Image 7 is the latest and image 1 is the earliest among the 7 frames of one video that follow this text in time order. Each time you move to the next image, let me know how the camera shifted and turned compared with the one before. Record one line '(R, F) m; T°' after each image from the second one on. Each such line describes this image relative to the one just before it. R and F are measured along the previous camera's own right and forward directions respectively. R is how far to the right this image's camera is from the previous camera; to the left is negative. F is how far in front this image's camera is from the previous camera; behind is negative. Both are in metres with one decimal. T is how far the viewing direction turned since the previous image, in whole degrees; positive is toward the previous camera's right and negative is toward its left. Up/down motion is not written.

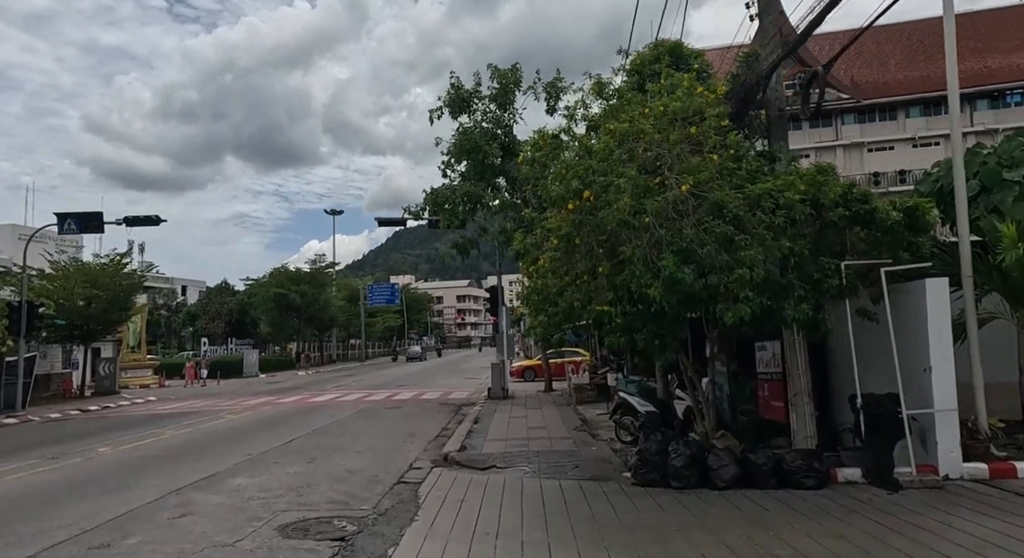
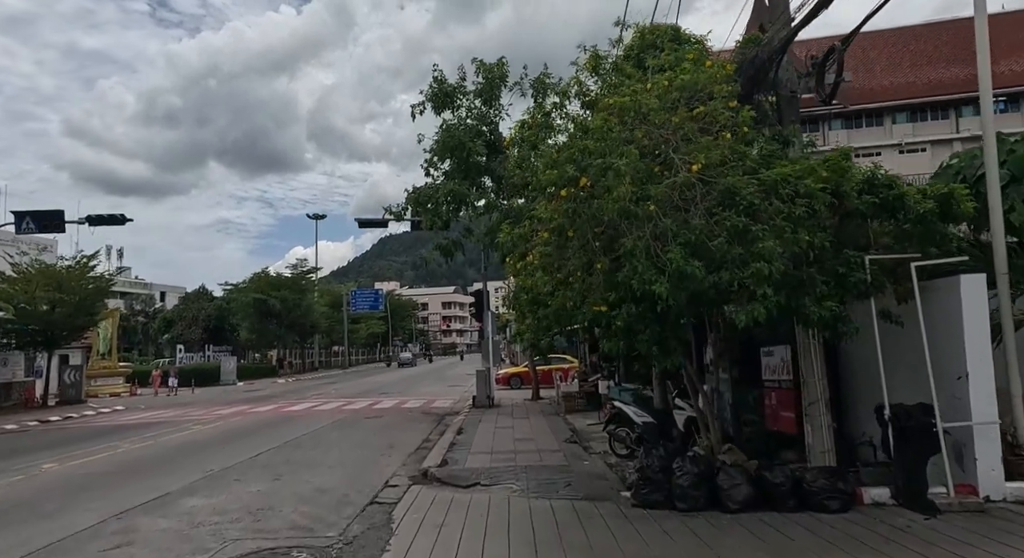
(0.0, +0.9) m; +1°
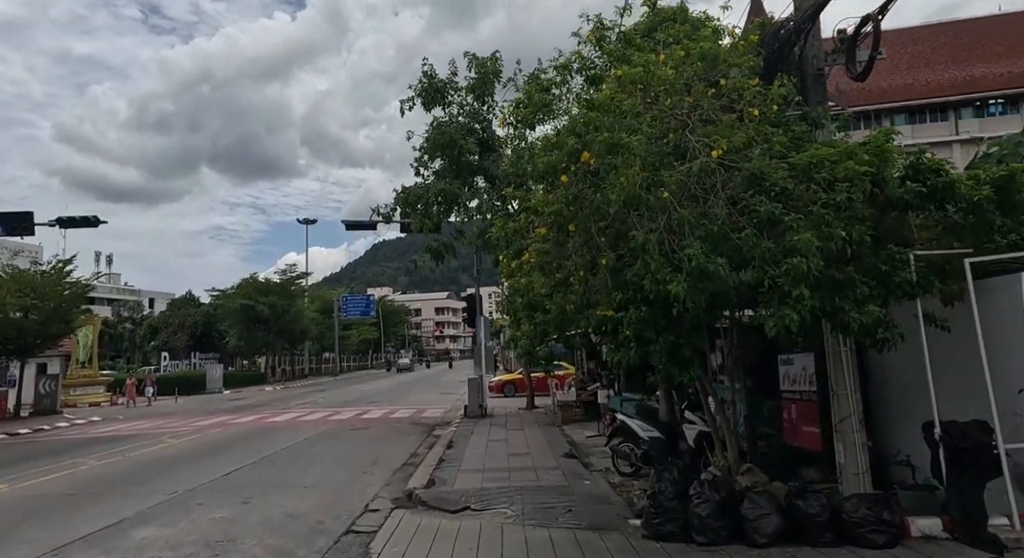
(0.0, +0.9) m; +1°
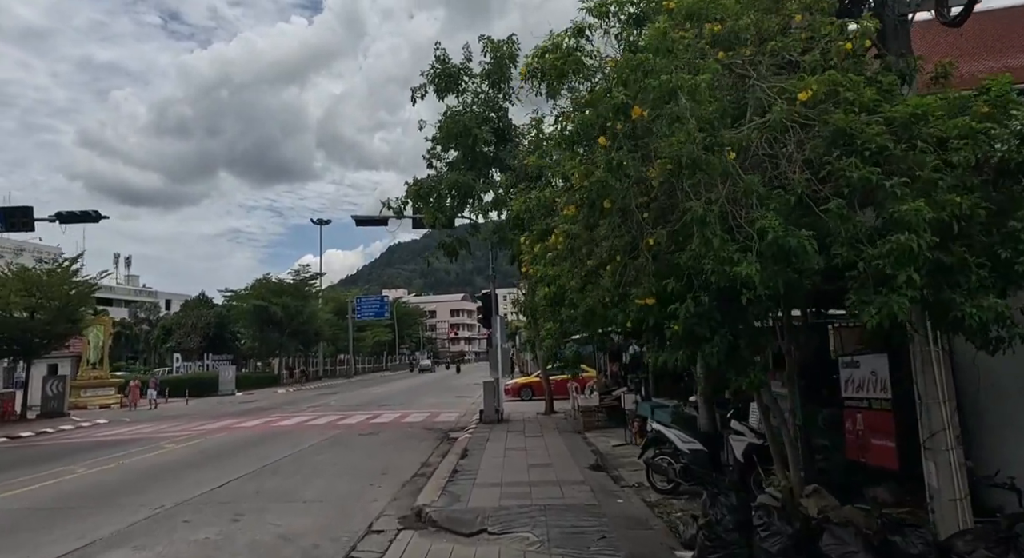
(-0.1, +1.1) m; -1°
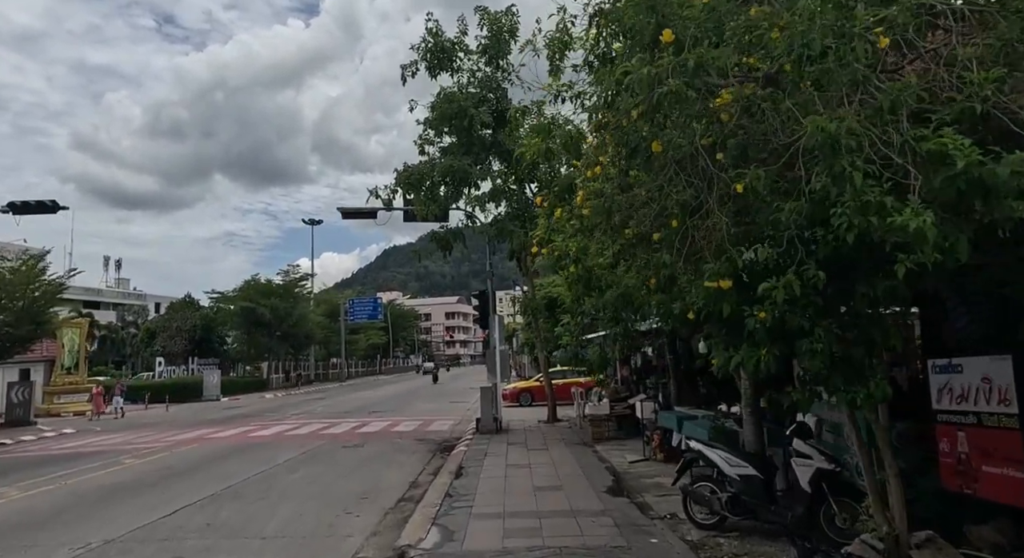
(-0.1, +1.7) m; 0°
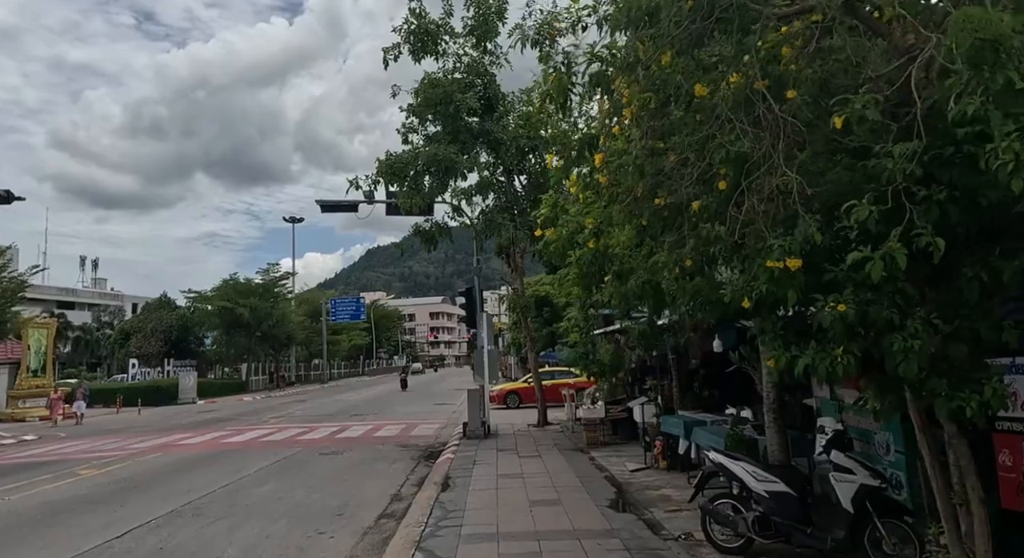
(-0.1, +0.9) m; +1°
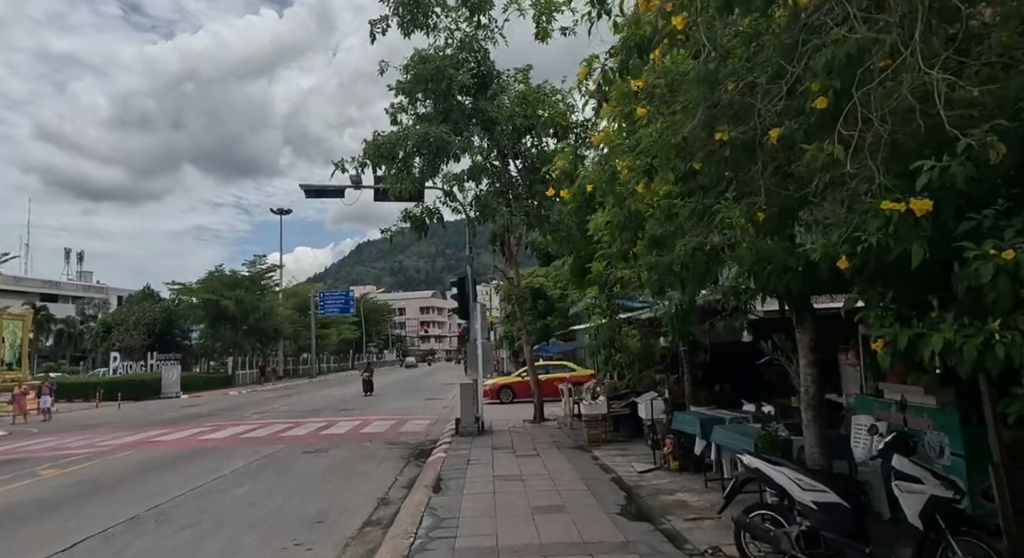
(-0.1, +0.9) m; +1°
